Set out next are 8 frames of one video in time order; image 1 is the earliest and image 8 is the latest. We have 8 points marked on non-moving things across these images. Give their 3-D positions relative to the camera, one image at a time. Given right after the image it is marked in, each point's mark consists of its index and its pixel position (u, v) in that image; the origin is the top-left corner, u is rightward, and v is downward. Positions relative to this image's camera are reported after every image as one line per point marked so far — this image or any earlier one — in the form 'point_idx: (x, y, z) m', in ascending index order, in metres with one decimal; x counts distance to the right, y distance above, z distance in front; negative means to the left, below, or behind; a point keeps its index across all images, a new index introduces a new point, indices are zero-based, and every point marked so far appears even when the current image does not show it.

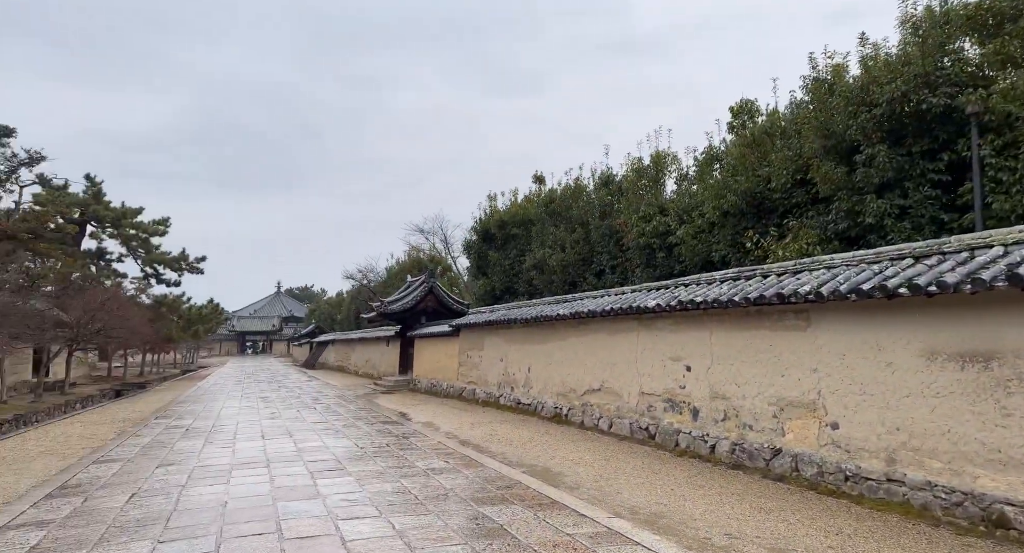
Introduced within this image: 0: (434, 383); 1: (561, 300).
0: (-2.2, -2.7, +16.9) m
1: (+0.8, -0.4, +10.7) m
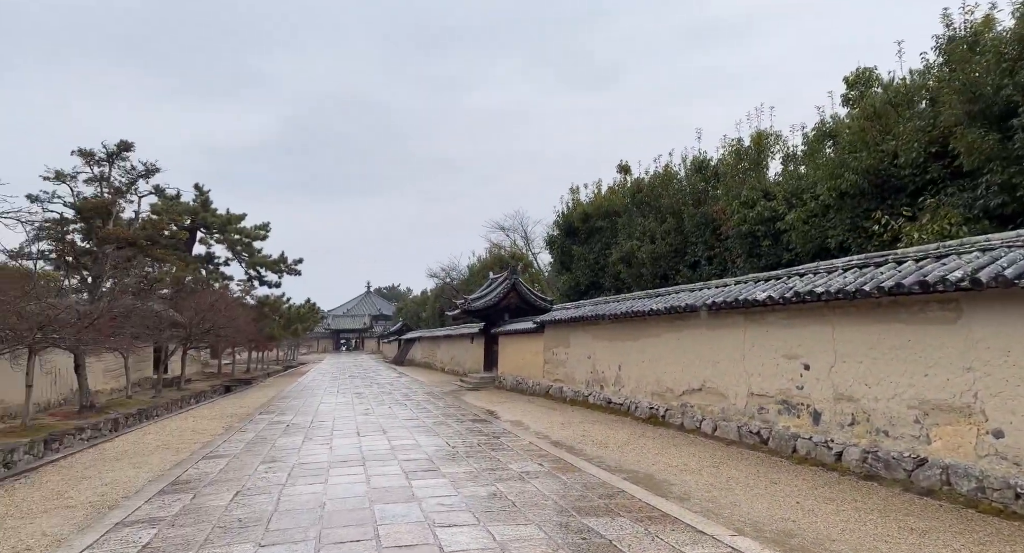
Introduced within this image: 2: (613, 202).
0: (+0.1, -2.6, +16.7) m
1: (+2.2, -0.3, +10.2) m
2: (+2.4, +1.8, +15.4) m
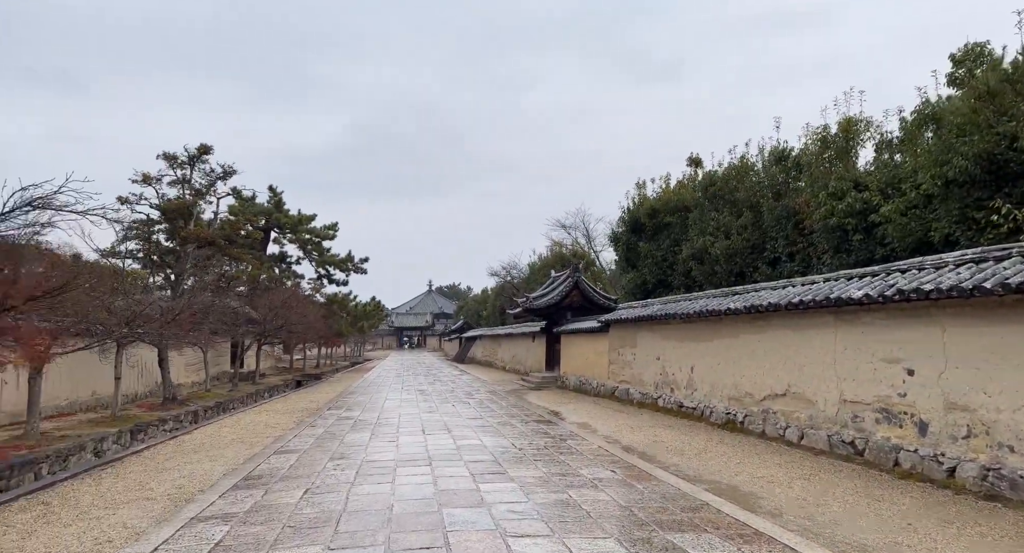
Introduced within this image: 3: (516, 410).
0: (+1.7, -2.5, +16.4) m
1: (+3.2, -0.2, +9.7) m
2: (+3.8, +1.8, +14.8) m
3: (+0.1, -2.5, +12.5) m
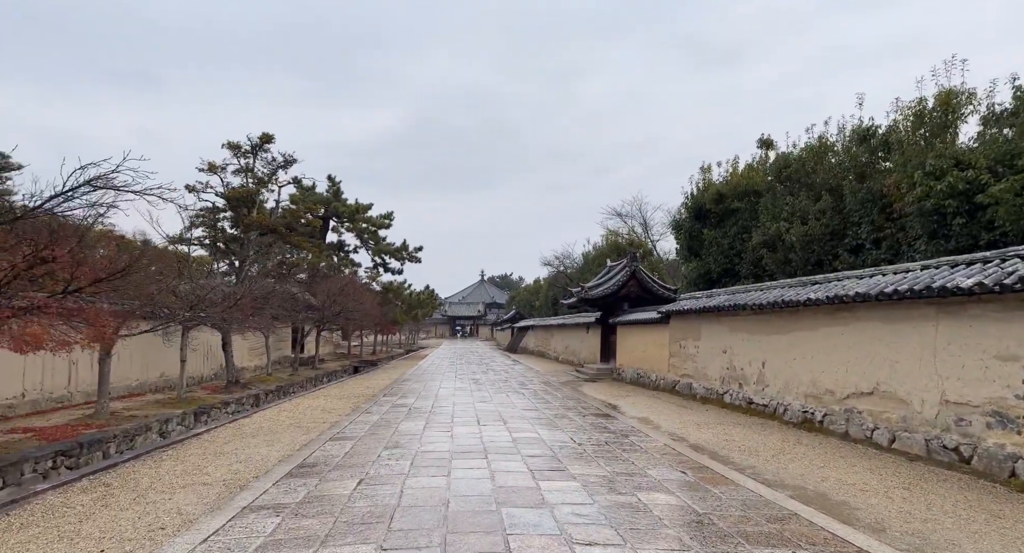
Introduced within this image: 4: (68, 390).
0: (+3.1, -2.3, +15.9) m
1: (+4.0, -0.1, +9.0) m
2: (+5.1, +2.0, +14.1) m
3: (+1.1, -2.3, +12.1) m
4: (-7.2, -1.8, +10.9) m
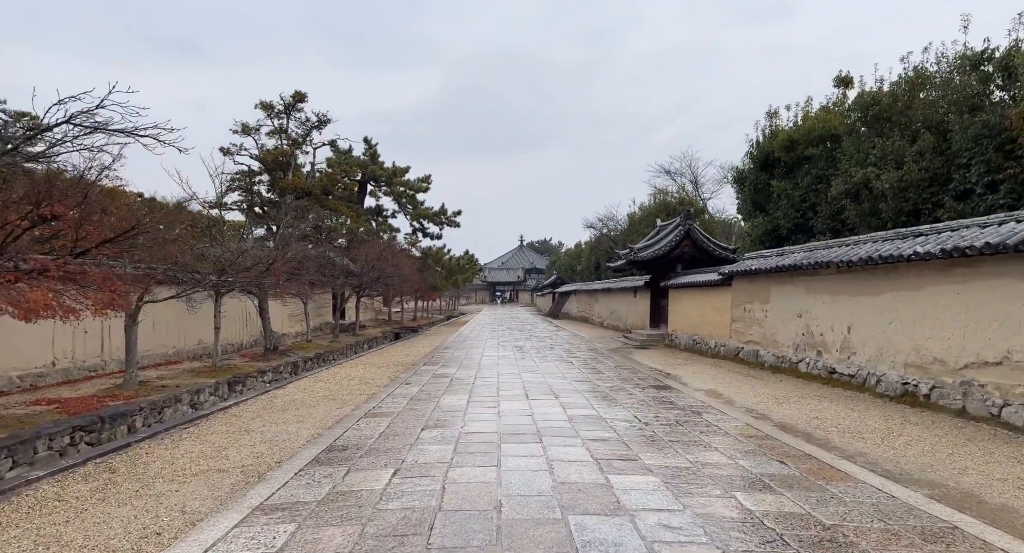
0: (+4.1, -1.4, +14.8) m
1: (+4.6, +0.5, +7.8) m
2: (+6.0, +2.9, +12.7) m
3: (+1.9, -1.6, +11.1) m
4: (-6.4, -1.3, +10.5) m
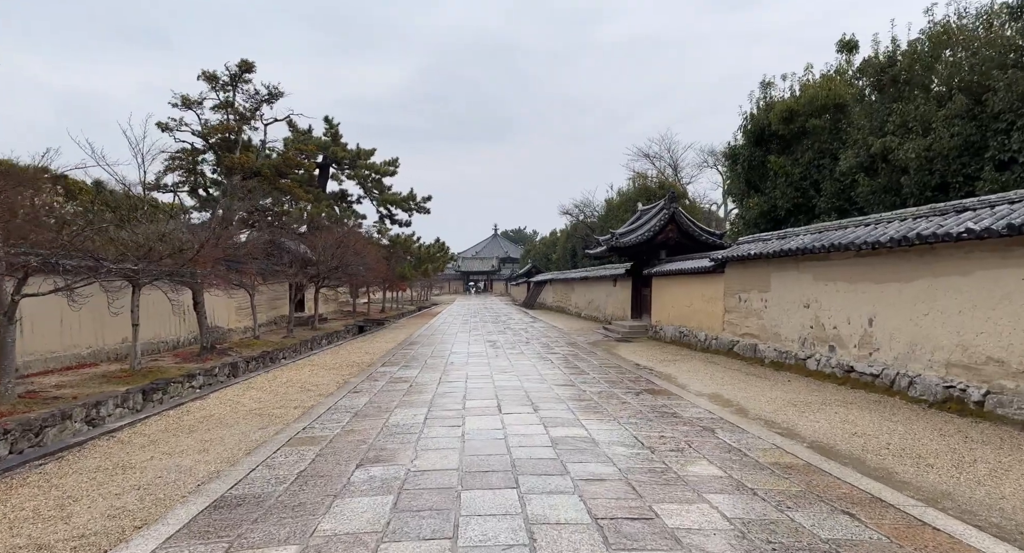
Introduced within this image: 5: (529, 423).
0: (+3.5, -1.1, +13.5) m
1: (+4.3, +0.7, +6.5) m
2: (+5.4, +3.1, +11.4) m
3: (+1.5, -1.4, +9.8) m
4: (-6.8, -1.1, +8.8) m
5: (+0.1, -1.2, +5.7) m
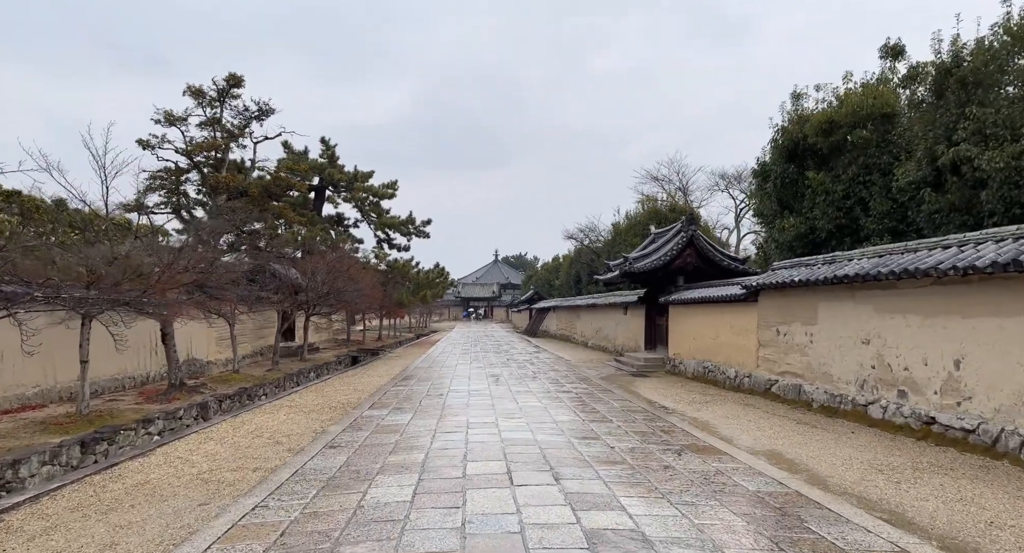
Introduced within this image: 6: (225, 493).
0: (+3.6, -1.6, +12.2) m
1: (+4.4, +0.4, +5.2) m
2: (+5.6, +2.7, +10.2) m
3: (+1.6, -1.7, +8.4) m
4: (-6.7, -1.4, +7.4) m
5: (+0.3, -1.5, +4.4) m
6: (-2.1, -1.6, +5.0) m
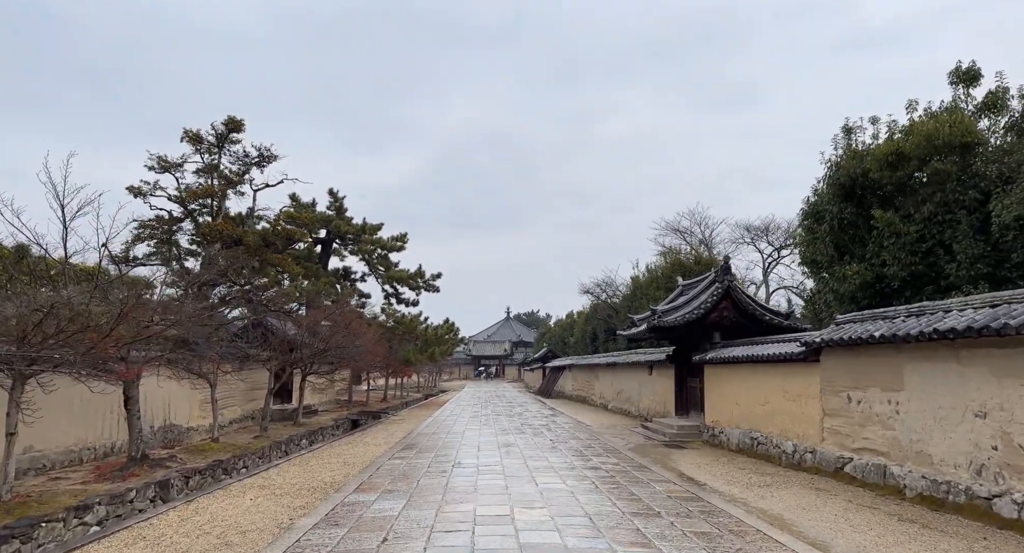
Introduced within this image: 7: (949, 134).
0: (+3.9, -2.5, +10.4) m
1: (+4.5, +0.1, +3.7) m
2: (+5.8, +1.9, +8.8) m
3: (+1.8, -2.3, +6.7) m
4: (-6.5, -1.9, +5.9) m
5: (+0.4, -1.7, +2.7) m
6: (-1.9, -1.8, +3.3) m
7: (+5.6, +1.8, +8.6) m
